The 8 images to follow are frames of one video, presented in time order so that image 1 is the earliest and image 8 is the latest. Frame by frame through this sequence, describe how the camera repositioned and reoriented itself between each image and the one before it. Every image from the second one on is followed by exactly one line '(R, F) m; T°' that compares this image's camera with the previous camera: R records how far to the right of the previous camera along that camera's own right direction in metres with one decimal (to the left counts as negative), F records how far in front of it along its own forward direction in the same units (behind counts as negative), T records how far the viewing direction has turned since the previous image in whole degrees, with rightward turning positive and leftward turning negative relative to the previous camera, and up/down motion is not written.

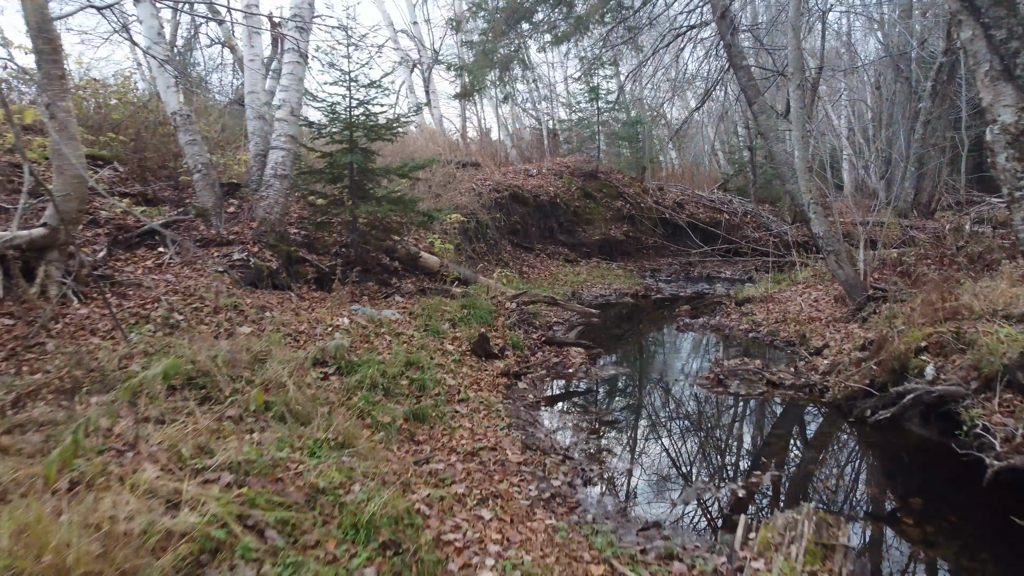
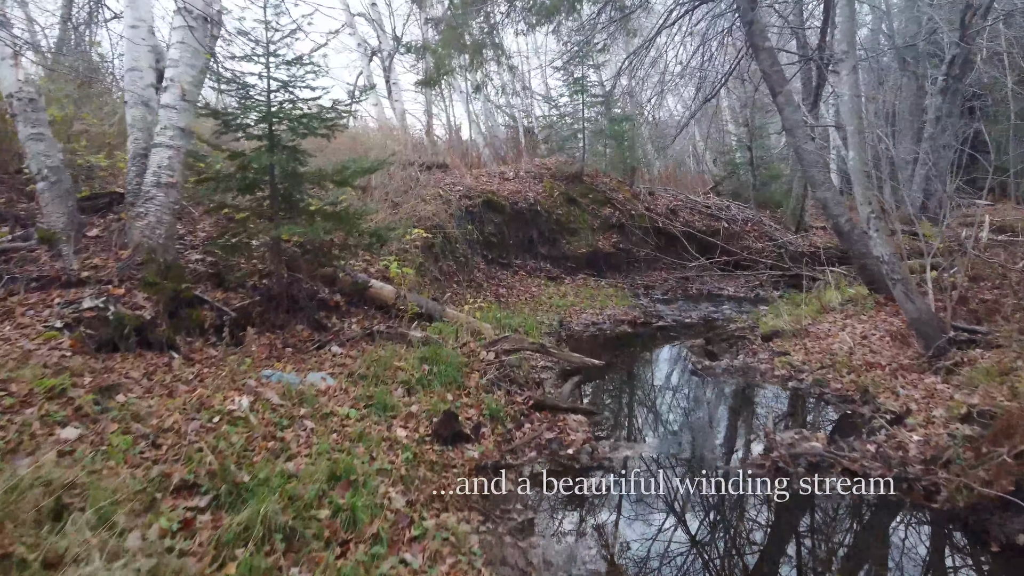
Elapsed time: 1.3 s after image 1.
(0.0, +2.5) m; +2°
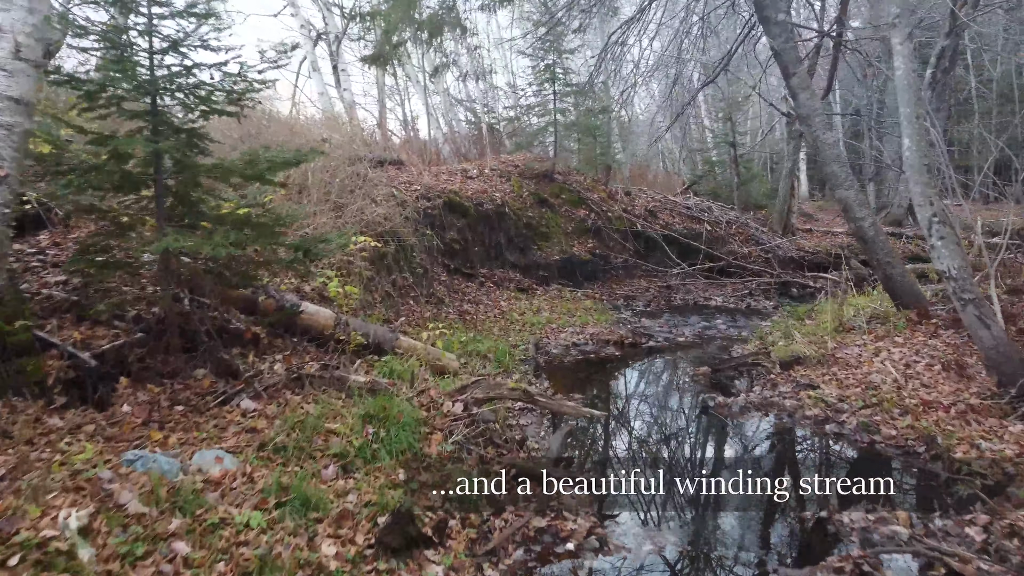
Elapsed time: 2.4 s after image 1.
(-0.1, +1.9) m; +3°
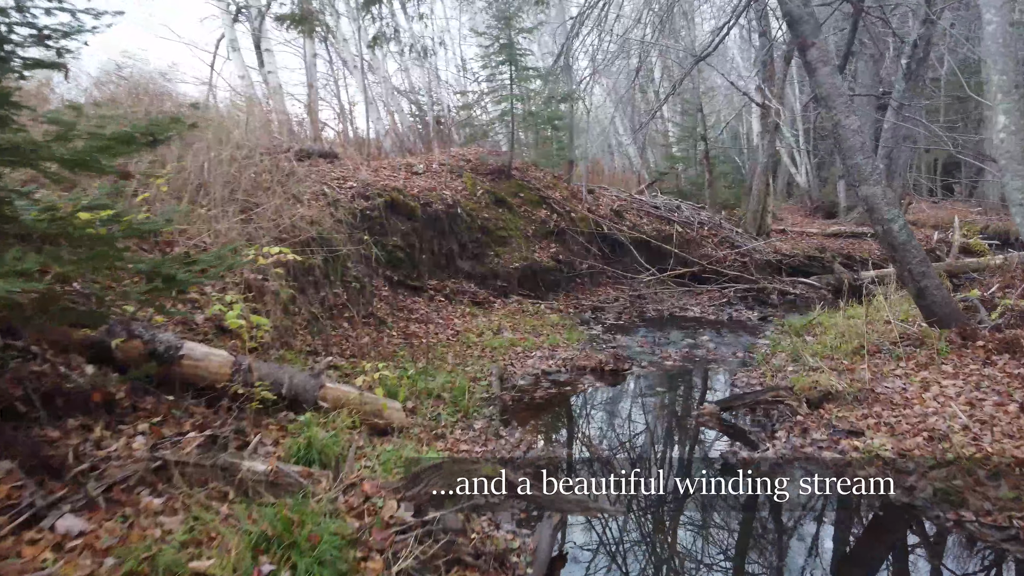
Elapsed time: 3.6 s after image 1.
(-0.1, +1.9) m; +4°
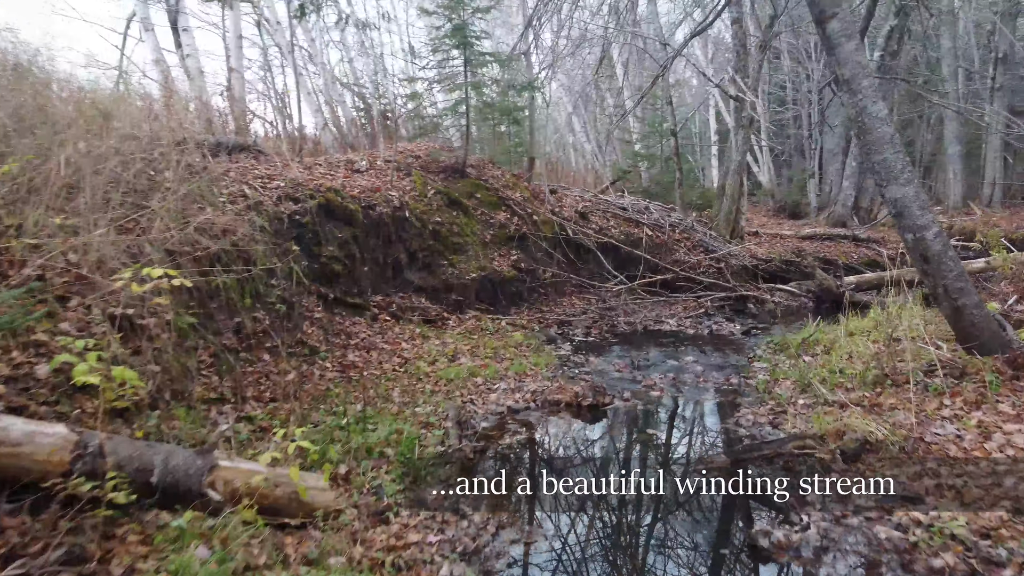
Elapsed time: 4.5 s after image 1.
(-0.1, +1.5) m; +3°
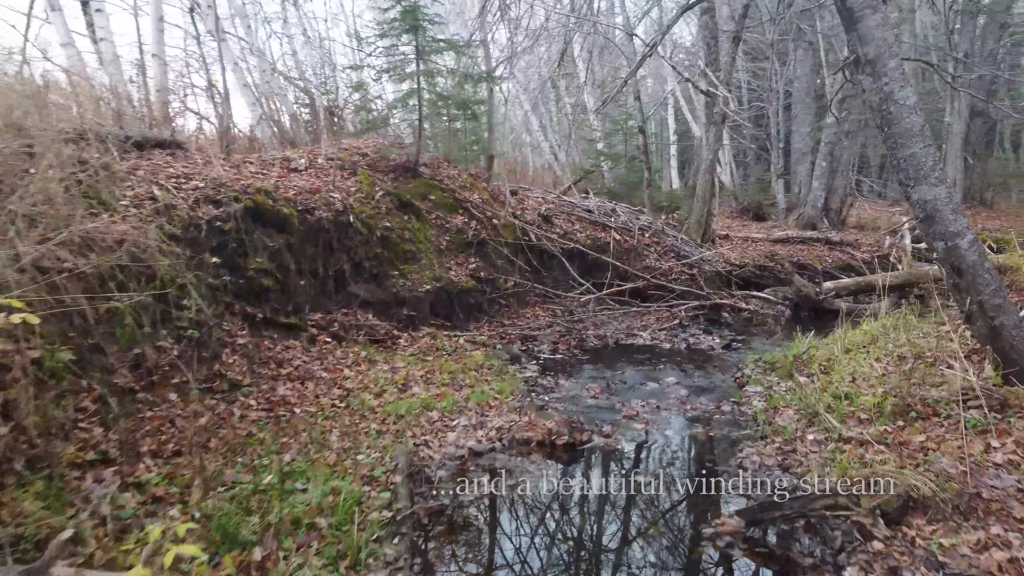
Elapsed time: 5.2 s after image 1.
(0.0, +1.2) m; +3°
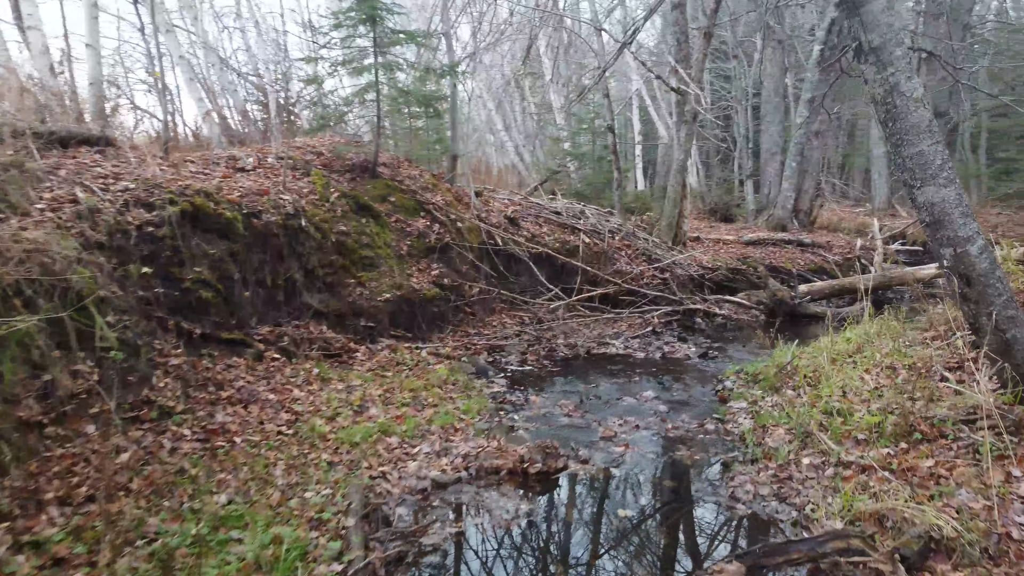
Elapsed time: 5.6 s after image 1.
(0.0, +0.6) m; +3°
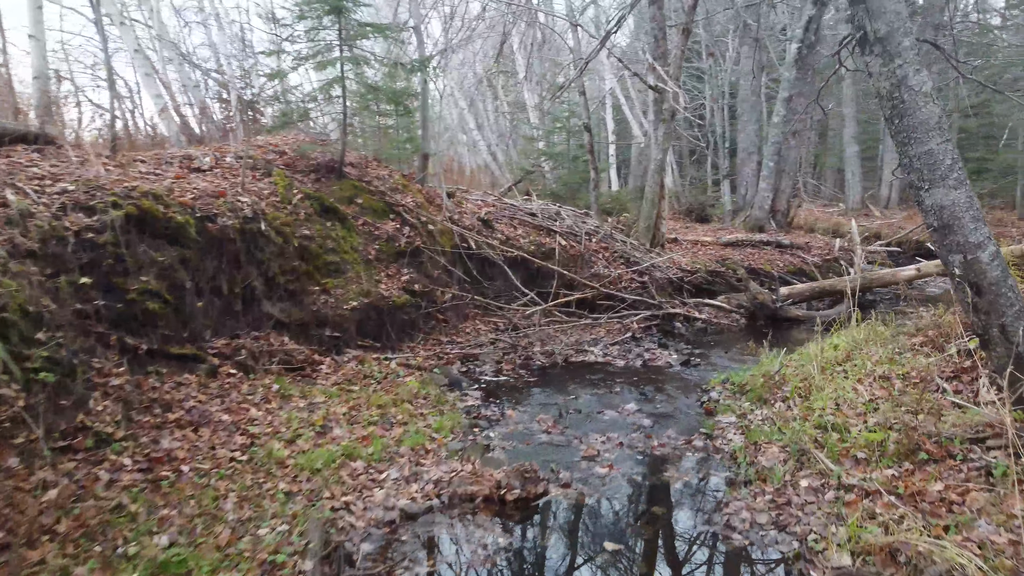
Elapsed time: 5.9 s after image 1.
(0.0, +0.5) m; +2°
